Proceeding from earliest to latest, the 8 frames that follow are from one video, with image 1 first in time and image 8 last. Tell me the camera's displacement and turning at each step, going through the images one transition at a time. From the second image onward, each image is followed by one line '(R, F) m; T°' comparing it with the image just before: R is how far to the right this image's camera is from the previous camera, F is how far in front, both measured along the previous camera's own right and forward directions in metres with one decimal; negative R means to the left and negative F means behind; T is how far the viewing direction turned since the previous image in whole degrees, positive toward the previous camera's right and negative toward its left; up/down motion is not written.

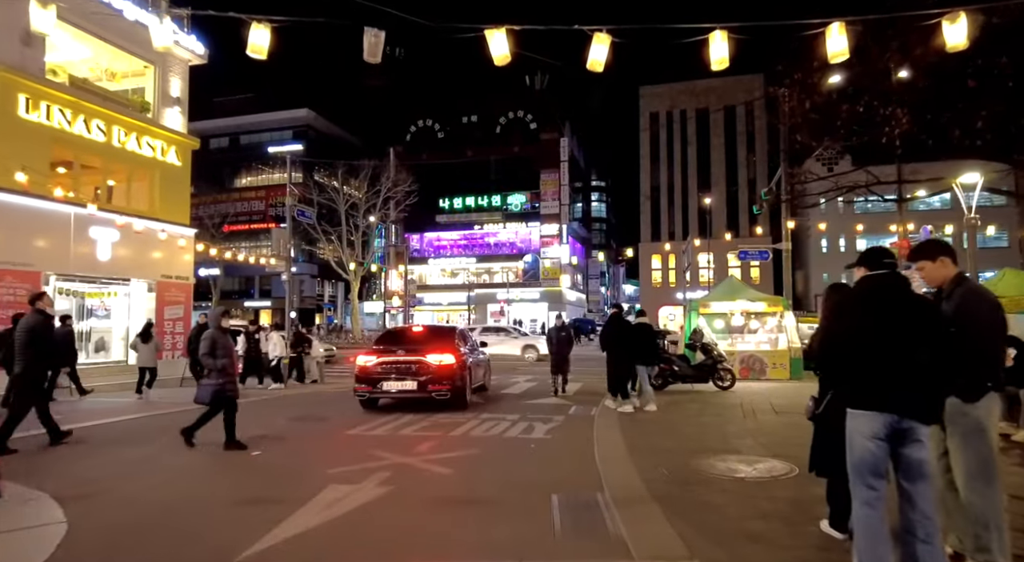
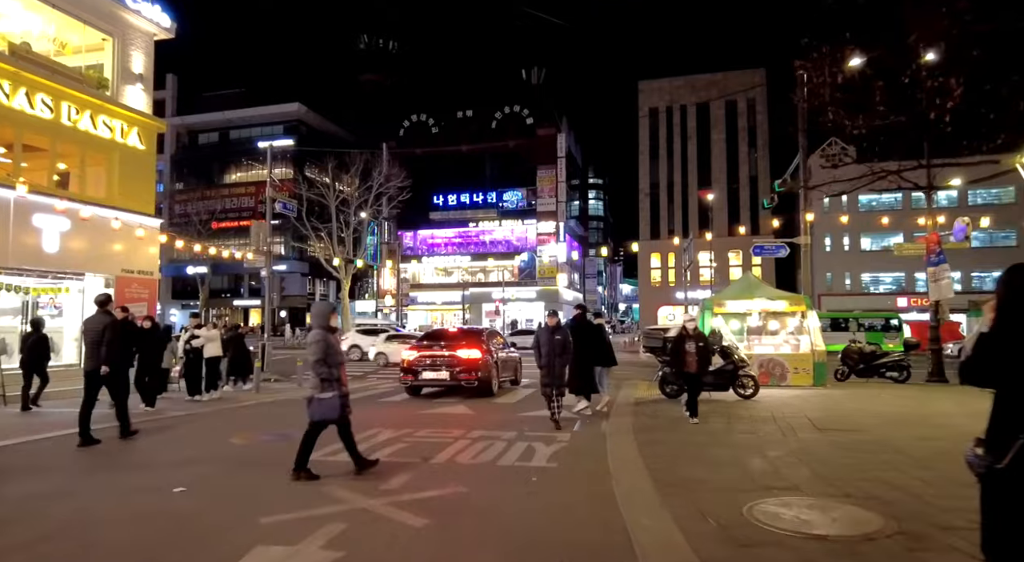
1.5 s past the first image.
(0.0, +1.7) m; 0°
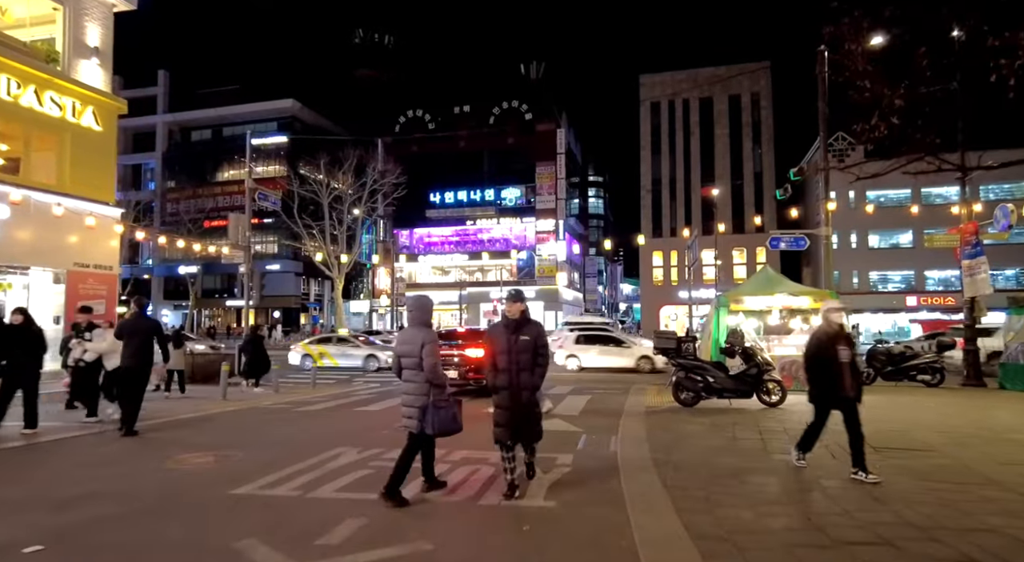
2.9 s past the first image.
(+0.1, +1.7) m; 0°
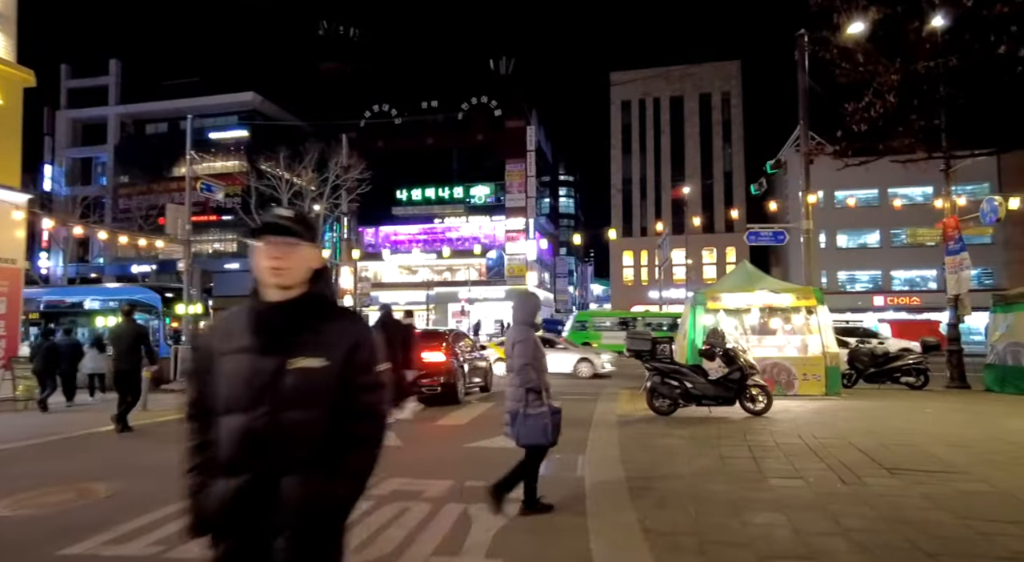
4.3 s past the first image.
(+0.2, +1.4) m; +2°
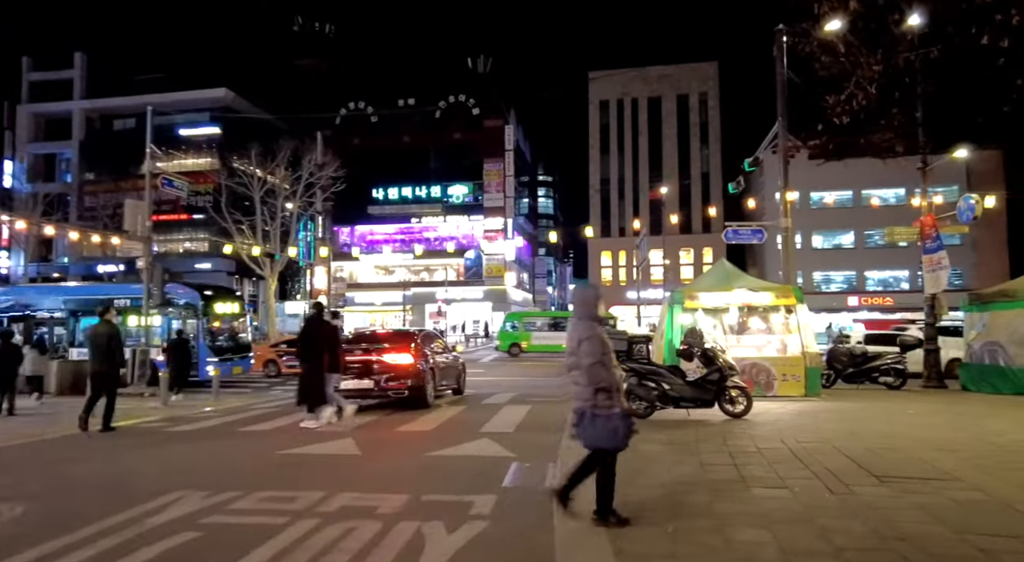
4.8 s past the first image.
(+0.1, +0.5) m; +2°
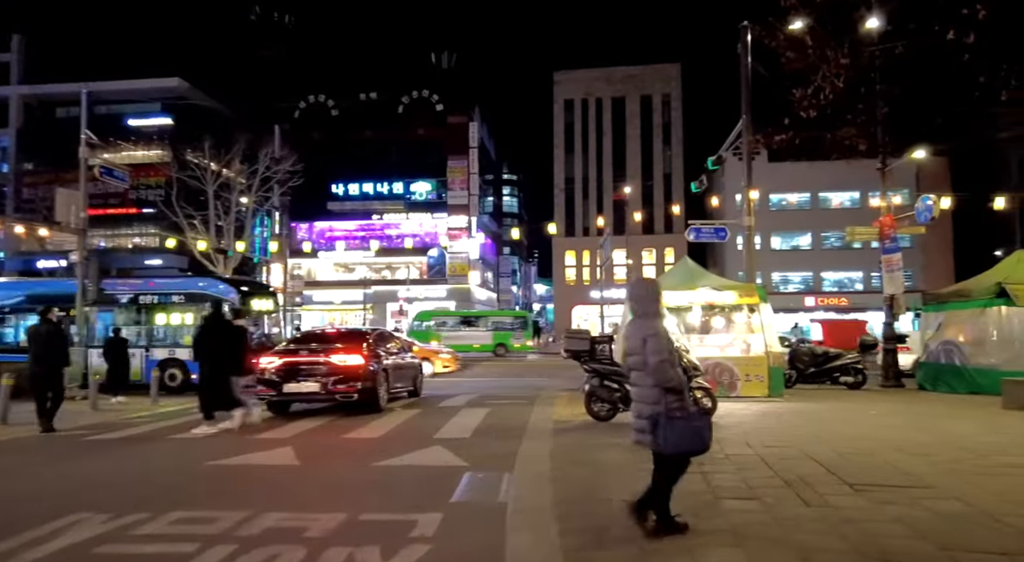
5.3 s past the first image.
(+0.1, +0.5) m; +3°
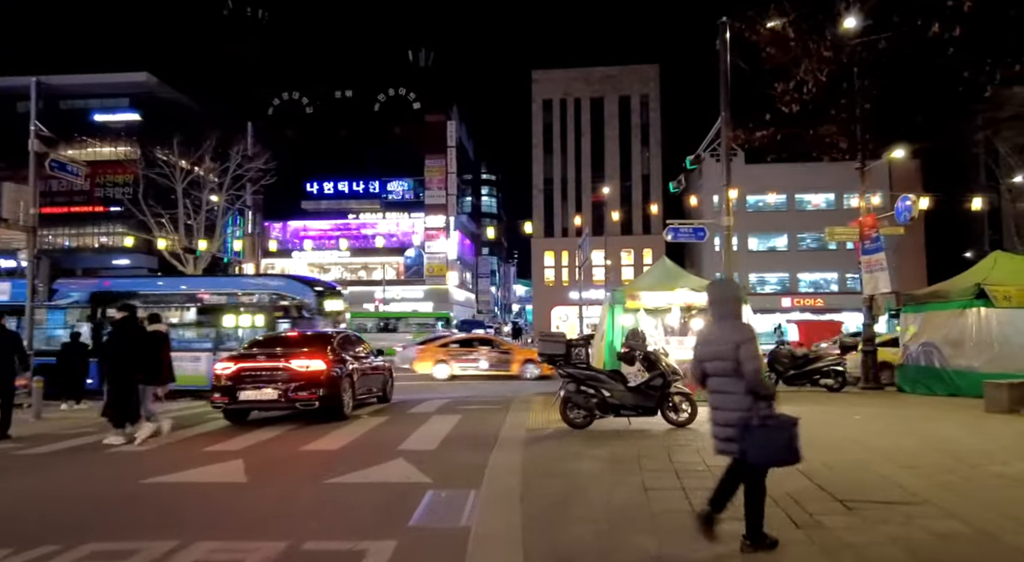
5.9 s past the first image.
(+0.1, +0.5) m; +2°
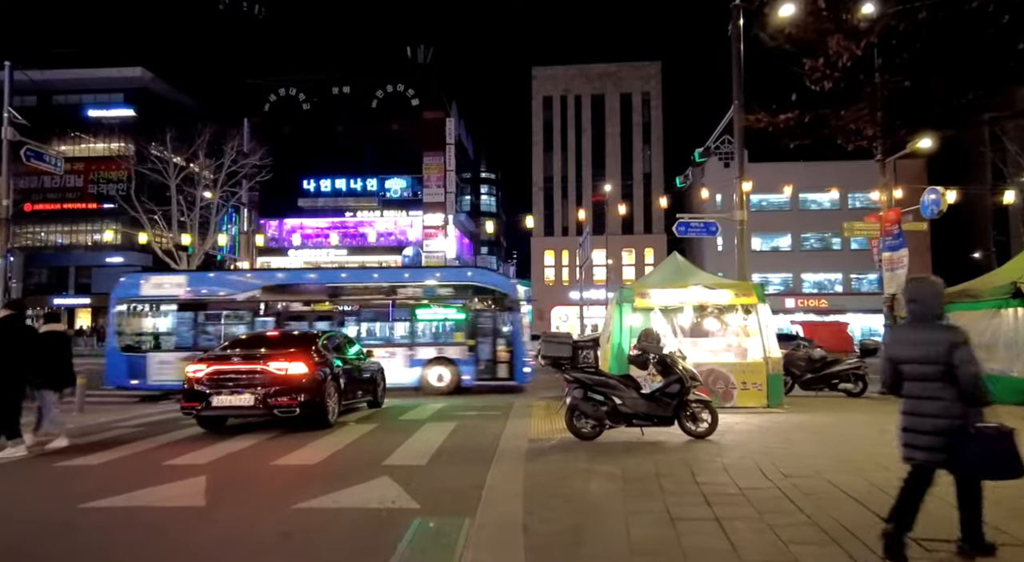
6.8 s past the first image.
(0.0, +1.0) m; 0°
